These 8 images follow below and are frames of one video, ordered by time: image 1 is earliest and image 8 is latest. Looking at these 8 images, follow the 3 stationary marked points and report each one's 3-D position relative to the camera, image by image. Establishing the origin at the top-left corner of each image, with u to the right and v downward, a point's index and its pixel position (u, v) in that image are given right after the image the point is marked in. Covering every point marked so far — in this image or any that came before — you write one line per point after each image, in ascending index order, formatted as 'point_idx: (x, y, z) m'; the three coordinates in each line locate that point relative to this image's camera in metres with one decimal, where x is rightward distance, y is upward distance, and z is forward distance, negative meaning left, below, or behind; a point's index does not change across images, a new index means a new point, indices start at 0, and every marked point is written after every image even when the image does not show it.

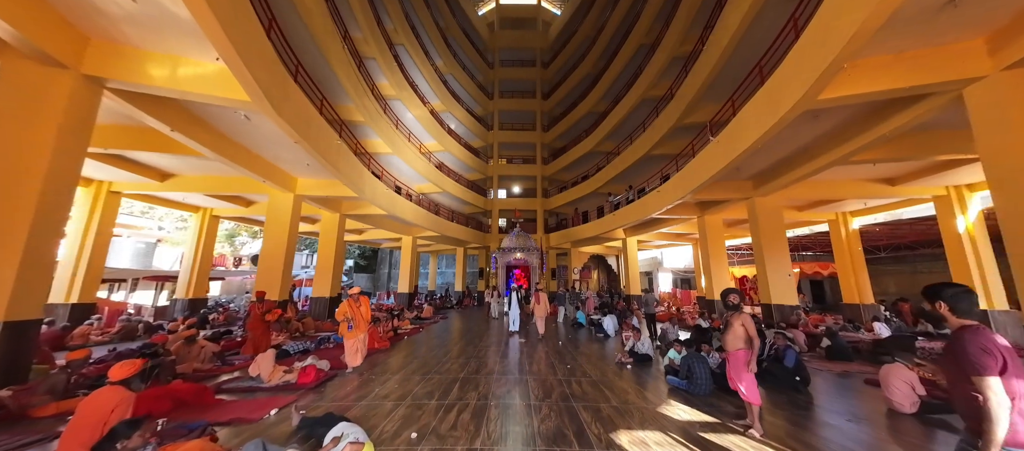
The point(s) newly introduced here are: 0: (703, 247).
0: (+6.0, -0.7, +9.3) m
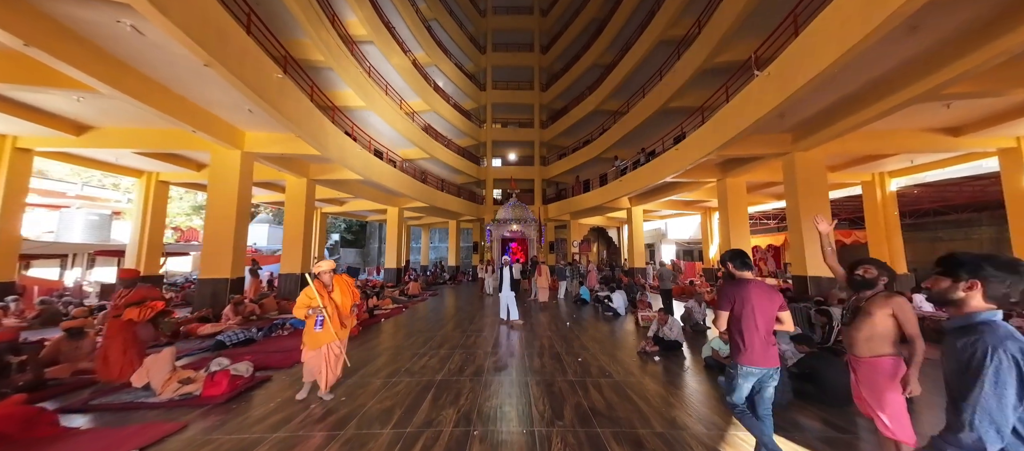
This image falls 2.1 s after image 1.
0: (+5.9, +0.3, +8.2) m
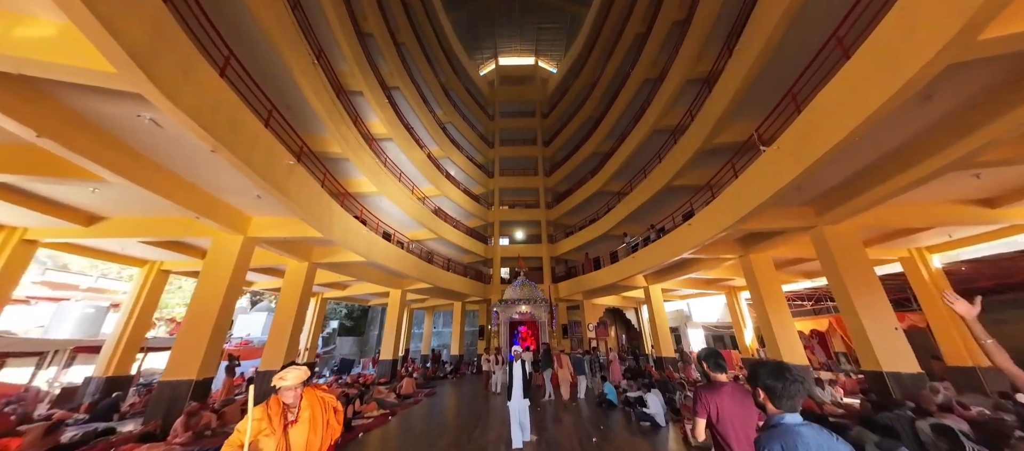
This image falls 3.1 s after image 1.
0: (+6.1, -1.7, +7.4) m
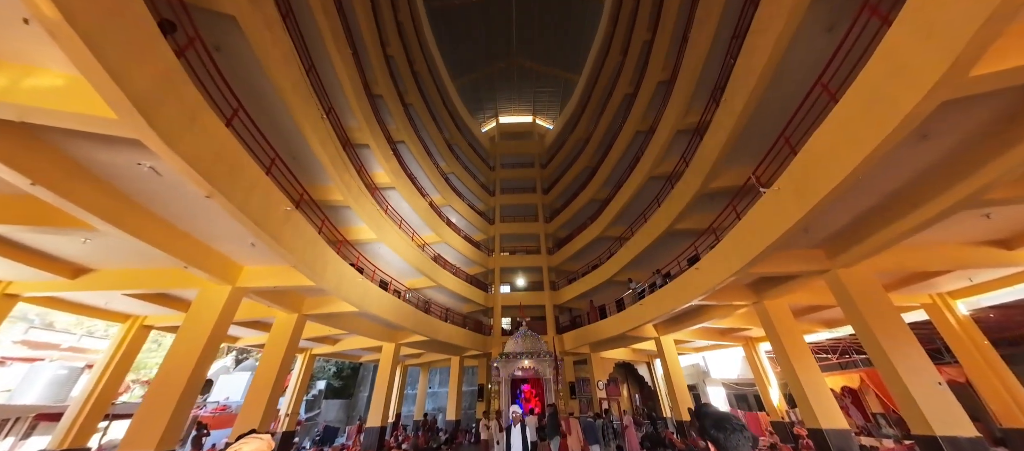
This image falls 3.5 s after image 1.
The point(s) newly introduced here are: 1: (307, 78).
0: (+6.1, -2.8, +6.8) m
1: (-3.7, +2.7, +5.2) m
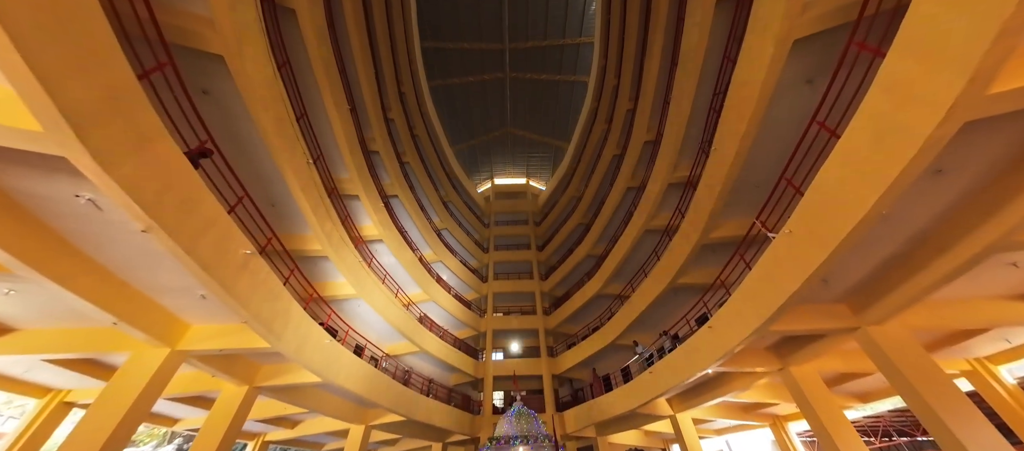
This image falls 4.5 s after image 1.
0: (+5.9, -3.9, +5.8) m
1: (-3.8, +1.8, +5.1) m
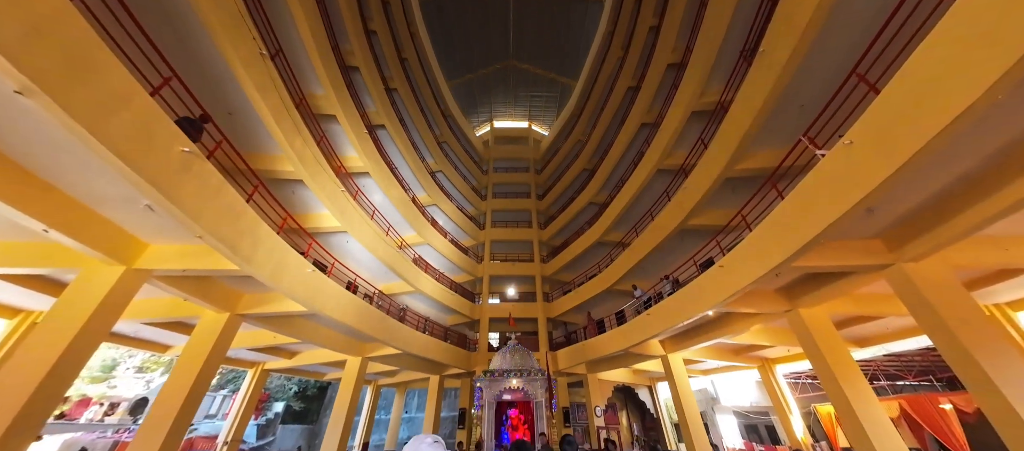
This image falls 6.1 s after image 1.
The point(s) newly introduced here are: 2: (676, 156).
0: (+5.8, -2.6, +5.6) m
1: (-3.8, +3.2, +4.1) m
2: (+4.8, +2.0, +8.5) m
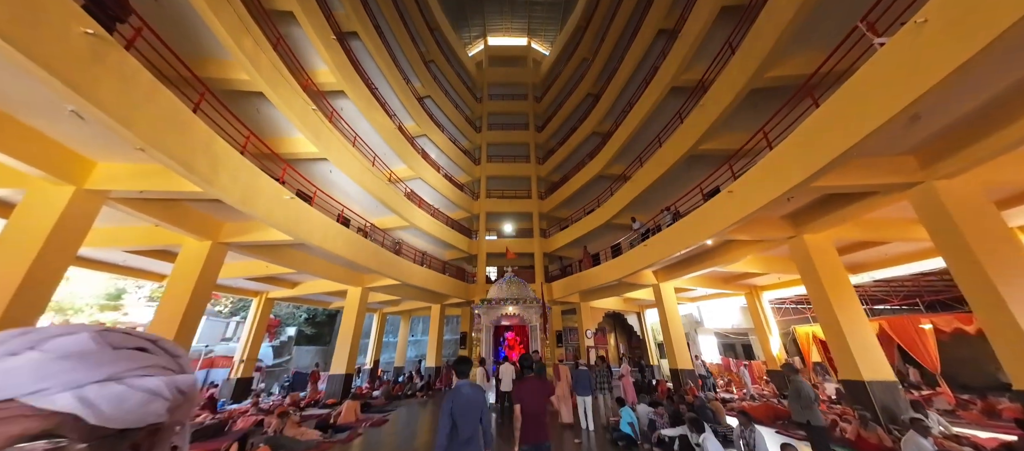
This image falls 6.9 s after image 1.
0: (+5.7, -1.2, +5.6) m
1: (-3.9, +4.2, +2.9) m
2: (+4.7, +4.0, +7.4) m
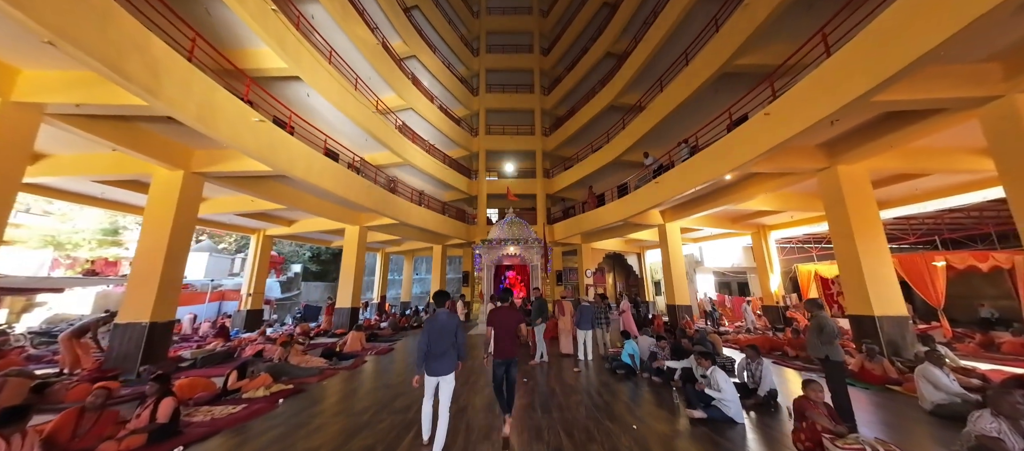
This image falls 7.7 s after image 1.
0: (+5.7, +0.1, +5.2) m
1: (-3.9, +4.8, +1.5) m
2: (+4.7, +5.5, +6.0) m
